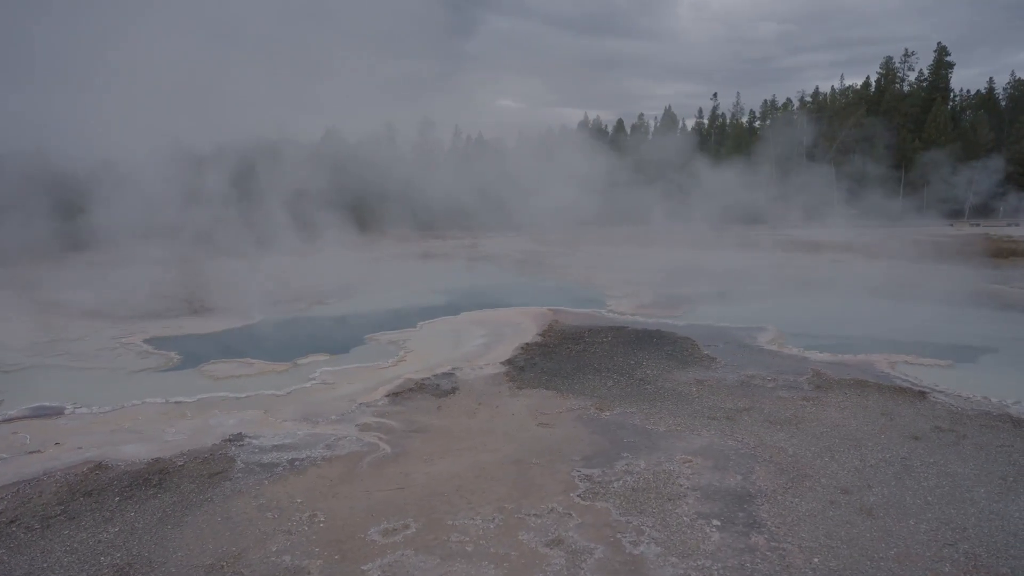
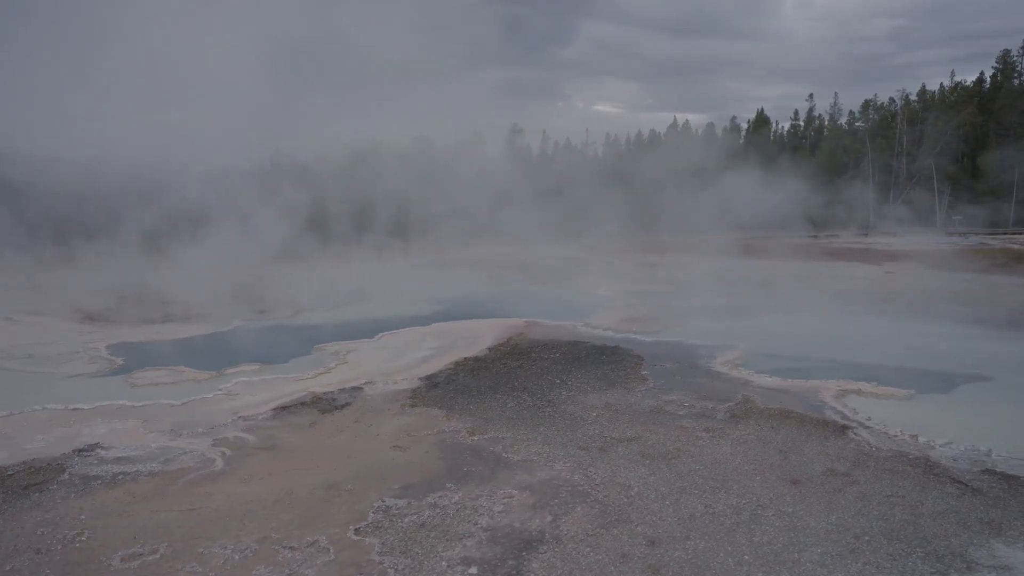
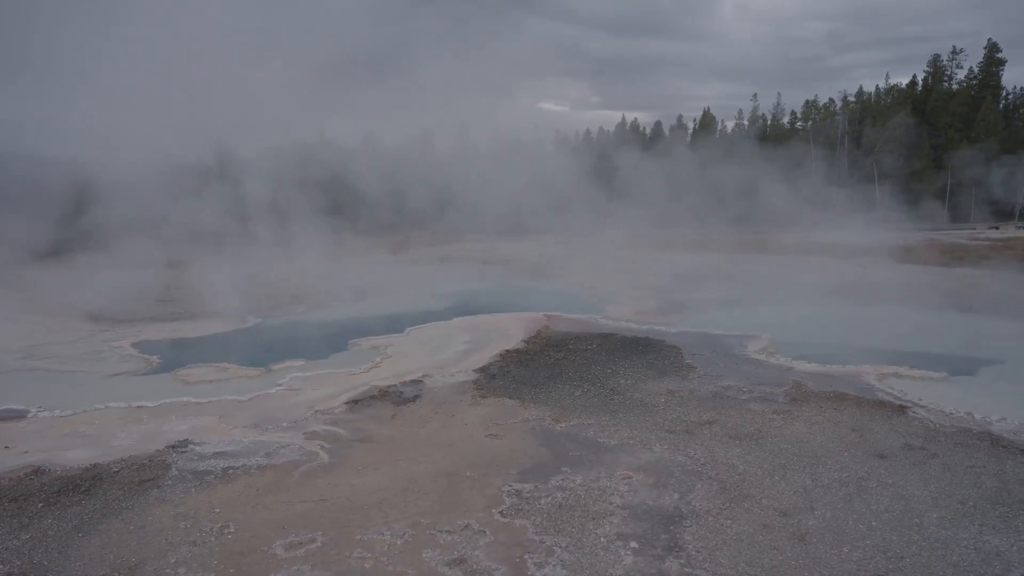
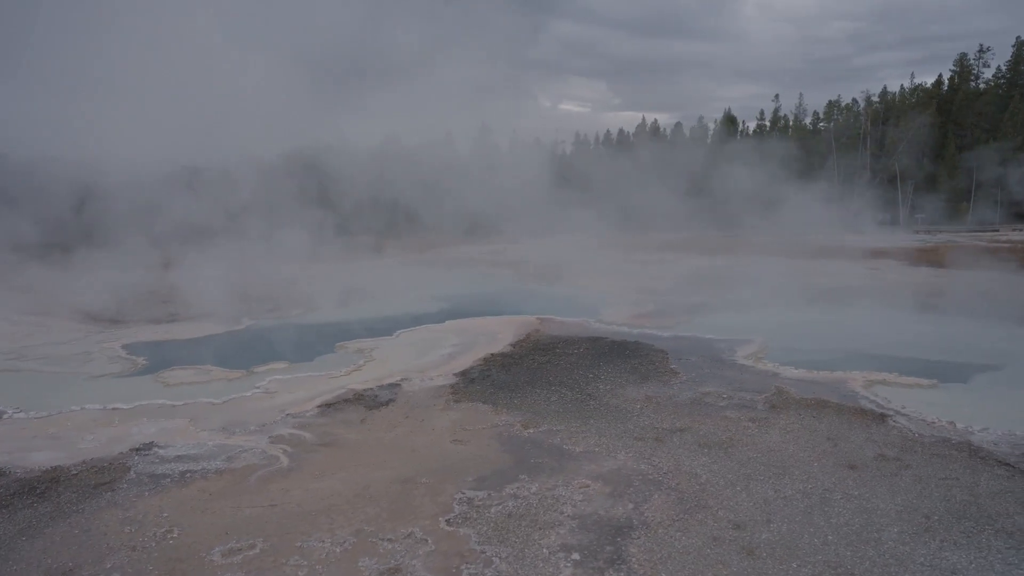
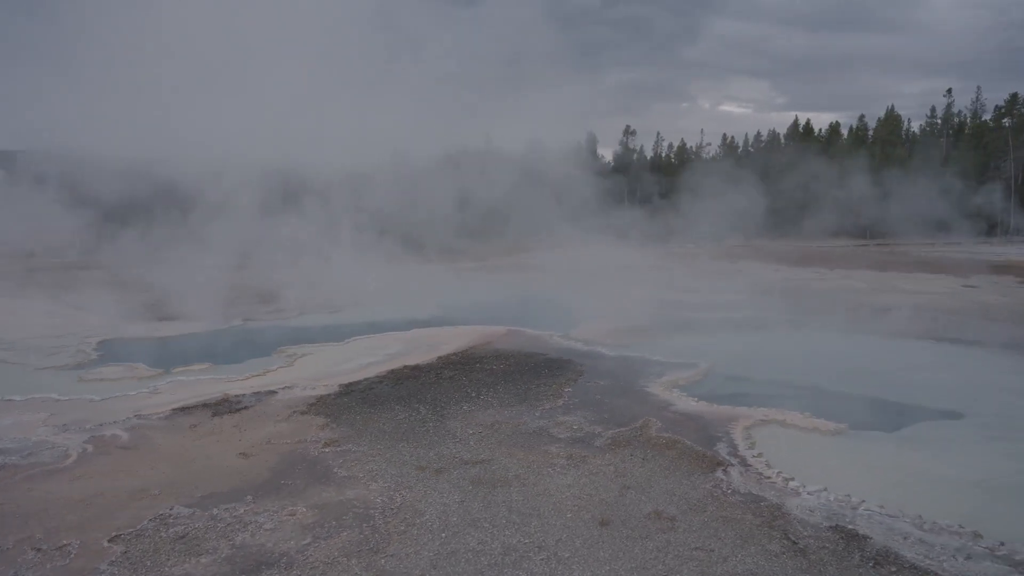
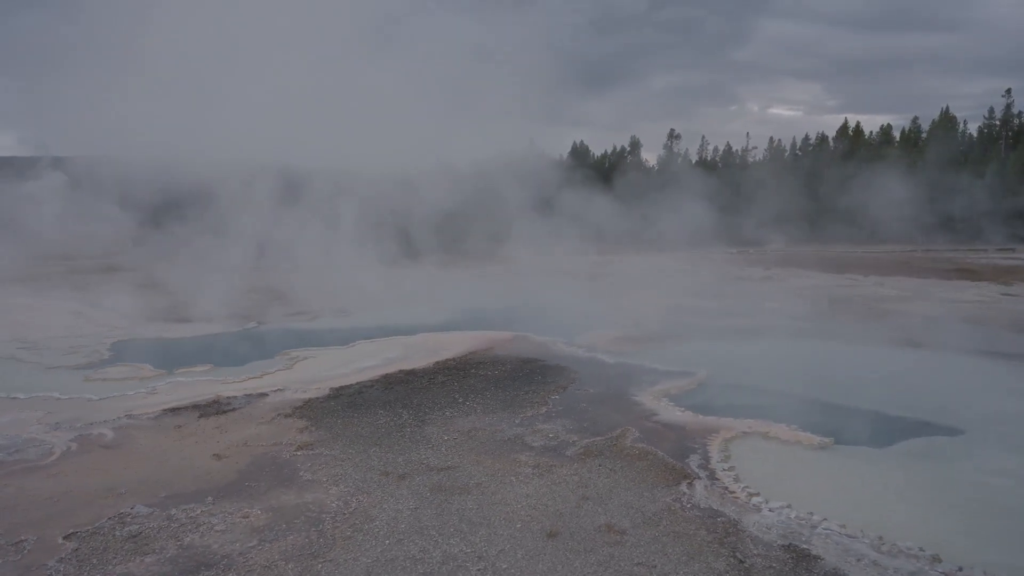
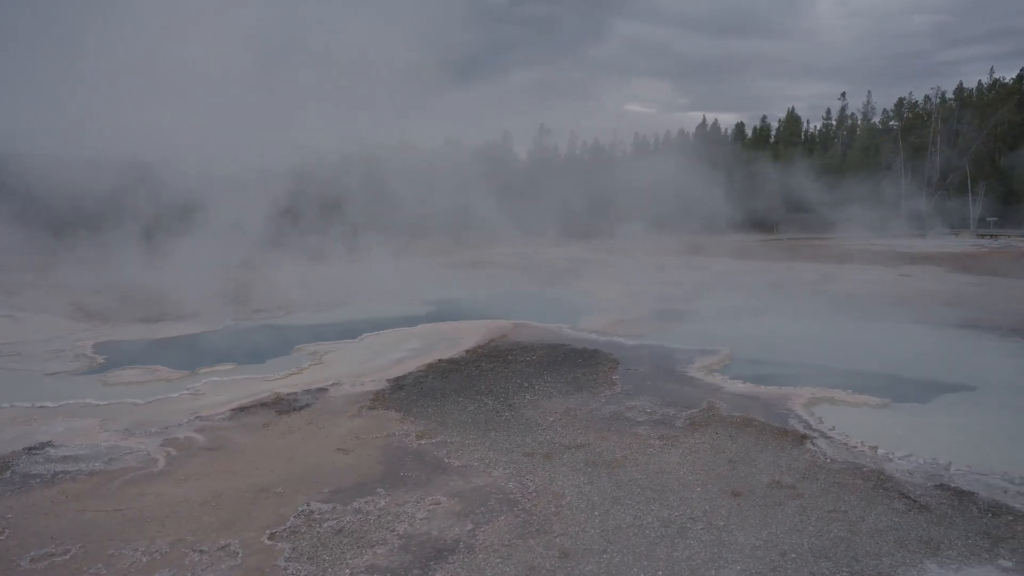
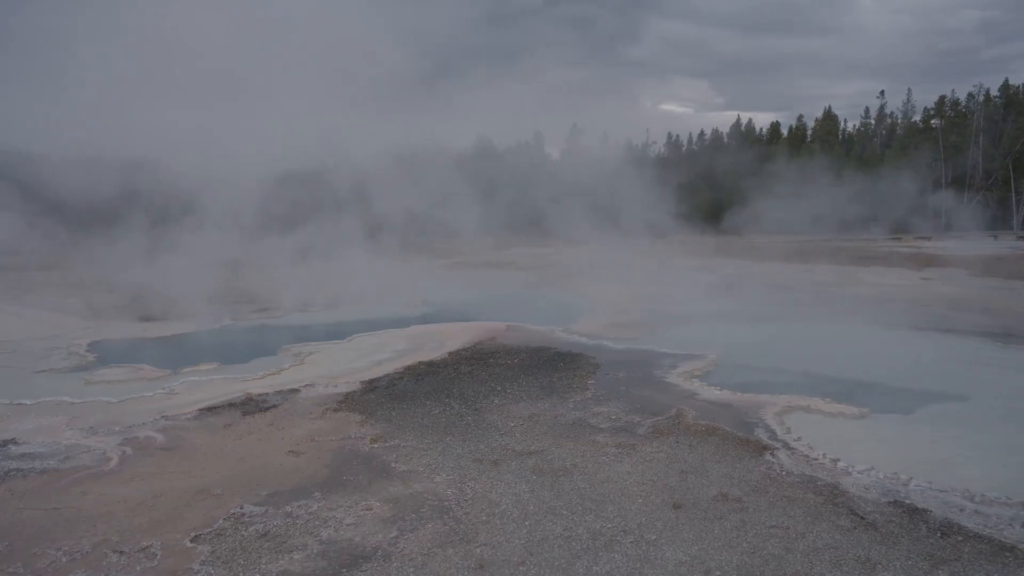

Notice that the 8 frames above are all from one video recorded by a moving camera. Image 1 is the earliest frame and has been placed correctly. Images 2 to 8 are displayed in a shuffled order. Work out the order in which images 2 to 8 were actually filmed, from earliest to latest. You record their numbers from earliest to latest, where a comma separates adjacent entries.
3, 4, 2, 7, 8, 5, 6
